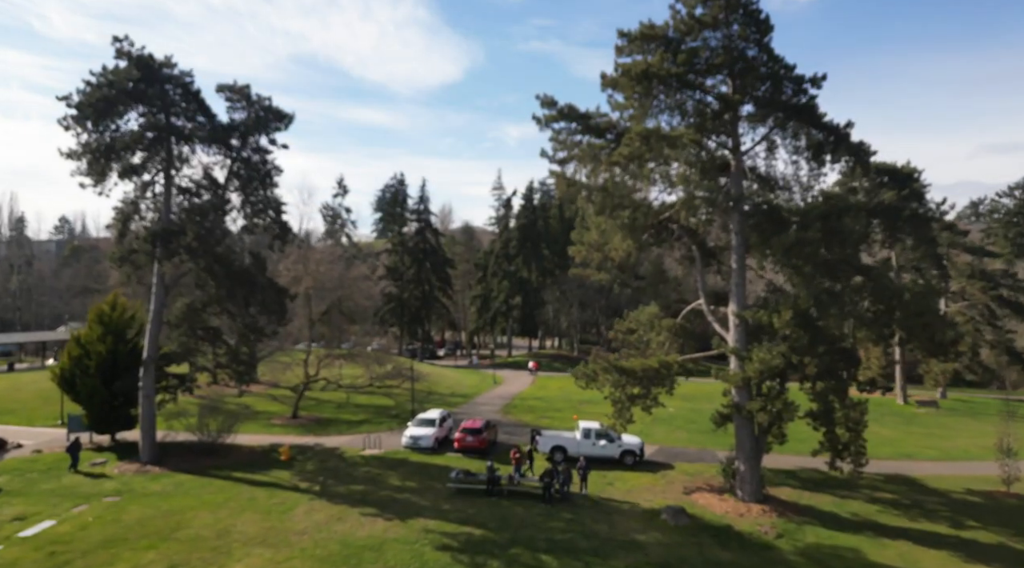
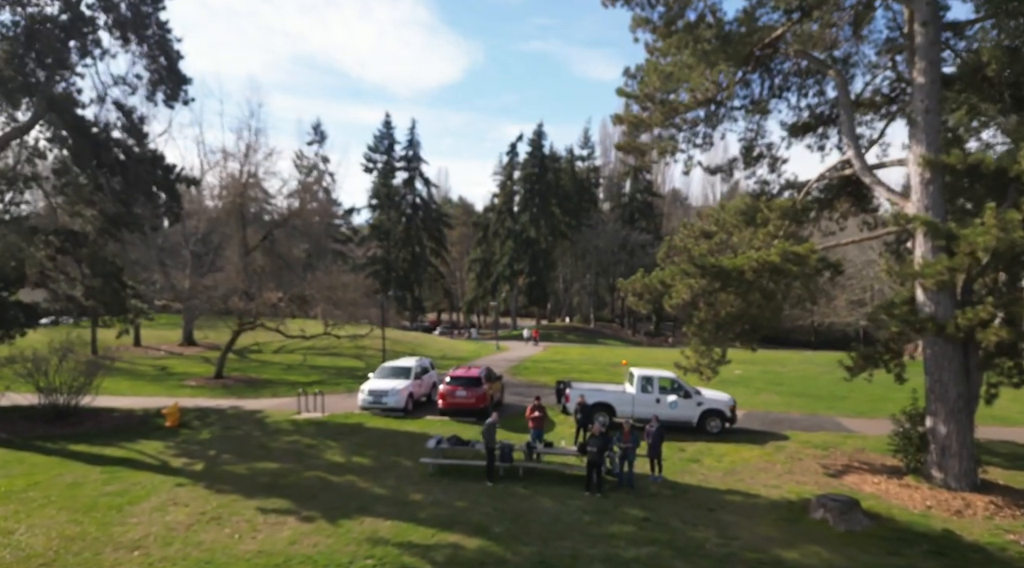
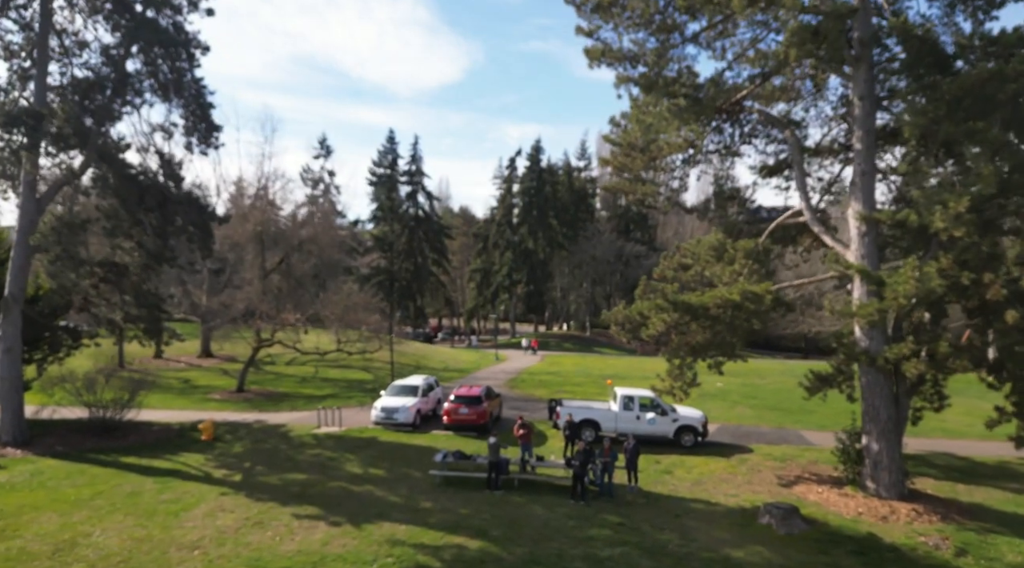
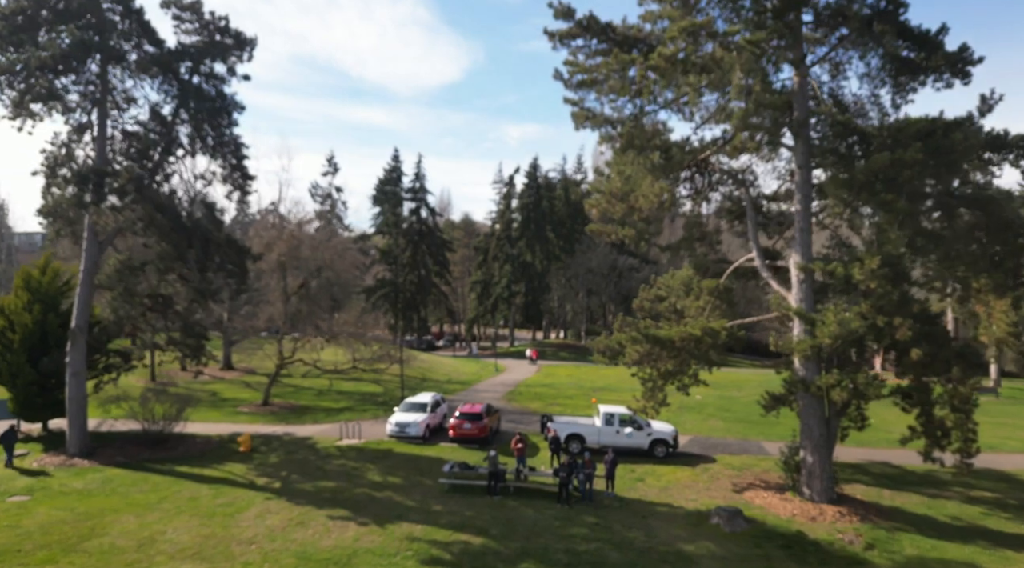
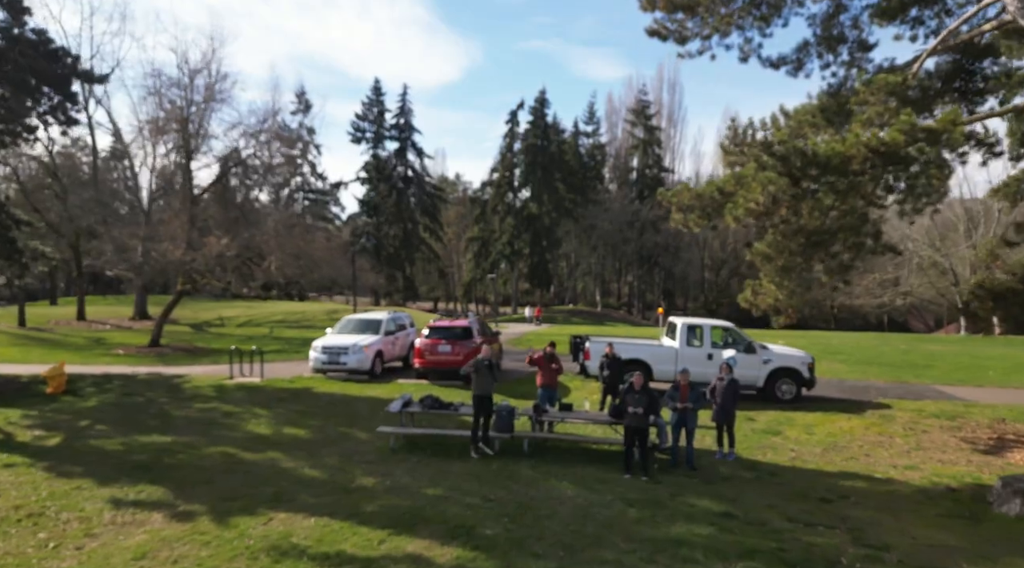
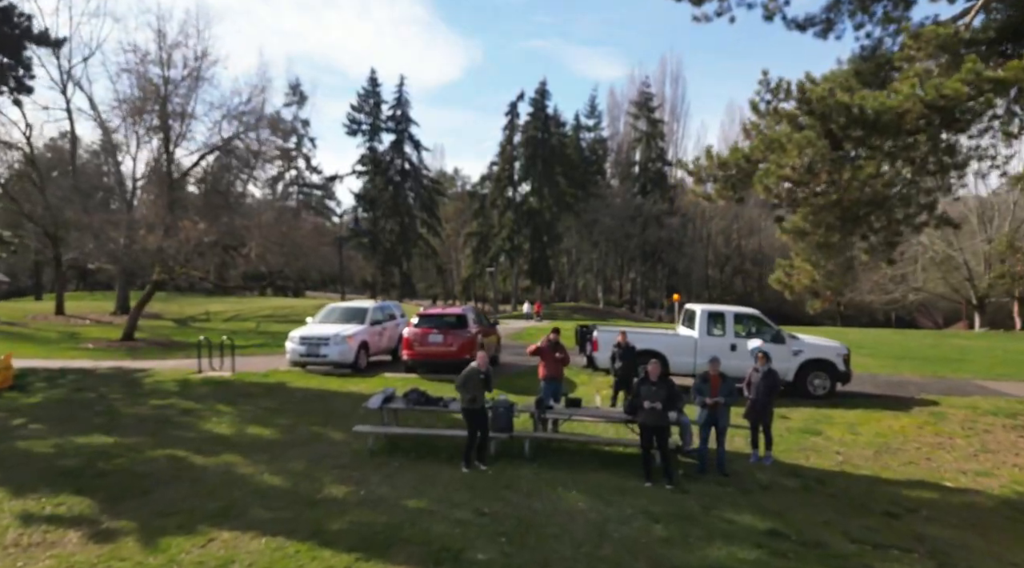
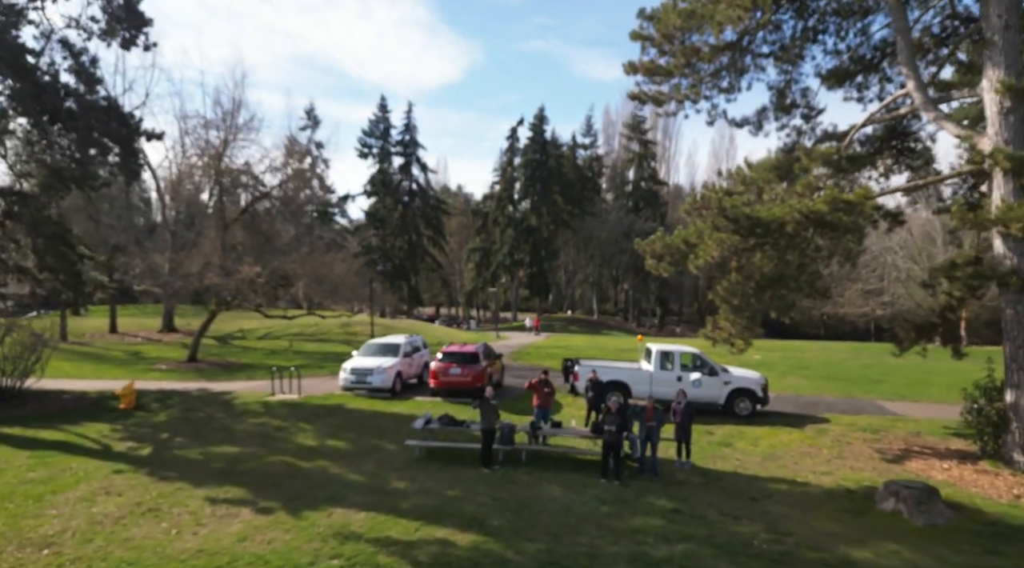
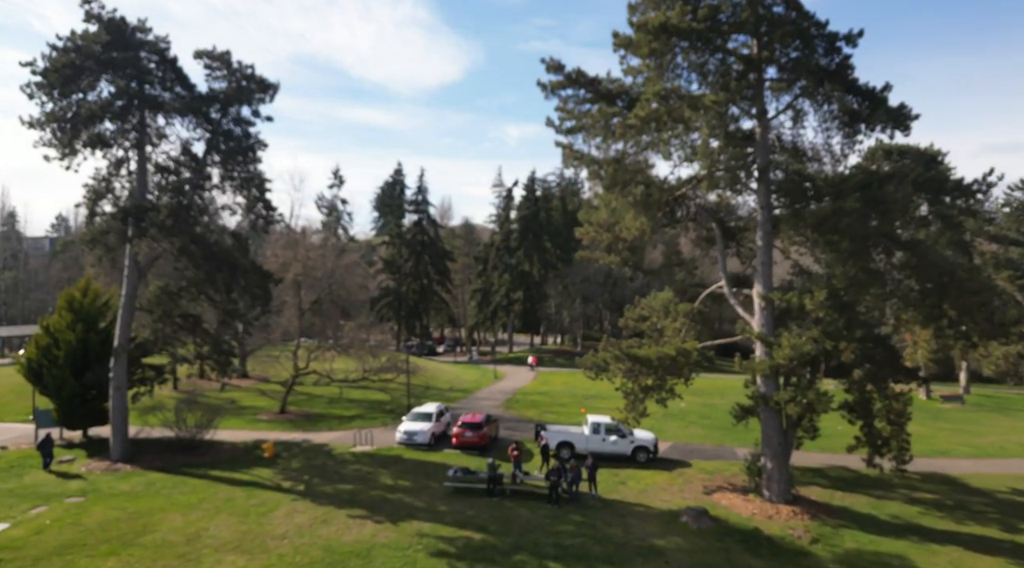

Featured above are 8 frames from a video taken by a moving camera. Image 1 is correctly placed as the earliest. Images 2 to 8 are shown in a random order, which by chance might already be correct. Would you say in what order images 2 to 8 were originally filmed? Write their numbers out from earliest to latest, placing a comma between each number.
8, 4, 3, 2, 7, 5, 6
